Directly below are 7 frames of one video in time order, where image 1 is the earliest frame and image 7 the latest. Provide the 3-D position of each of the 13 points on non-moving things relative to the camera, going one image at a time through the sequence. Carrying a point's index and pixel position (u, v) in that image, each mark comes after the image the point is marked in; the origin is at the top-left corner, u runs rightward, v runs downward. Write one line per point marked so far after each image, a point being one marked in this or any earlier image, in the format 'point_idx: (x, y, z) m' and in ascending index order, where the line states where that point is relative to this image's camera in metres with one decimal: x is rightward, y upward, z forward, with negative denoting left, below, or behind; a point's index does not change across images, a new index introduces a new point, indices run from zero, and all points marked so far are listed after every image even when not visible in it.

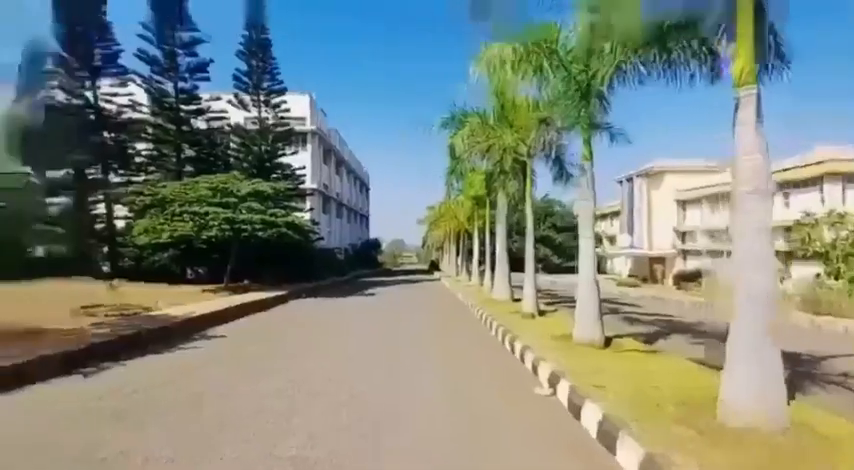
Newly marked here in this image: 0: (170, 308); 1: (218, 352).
0: (-6.0, -1.6, +16.9) m
1: (-3.2, -1.8, +11.4) m
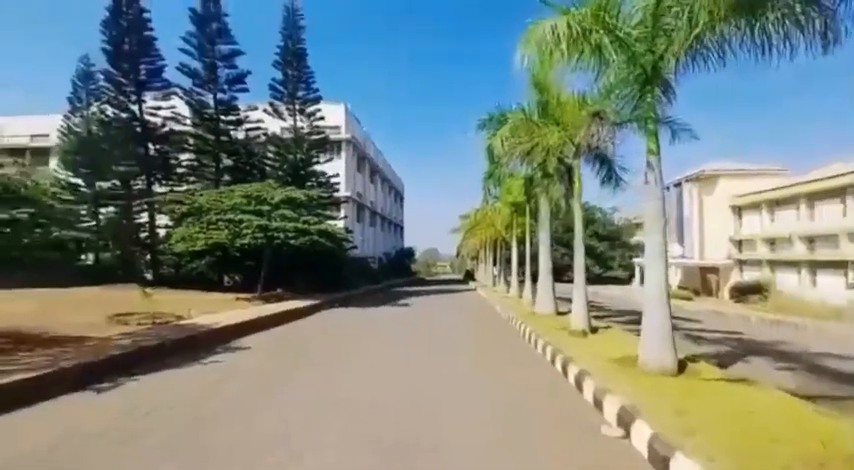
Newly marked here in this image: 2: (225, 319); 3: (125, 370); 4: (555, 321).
0: (-5.2, -1.8, +16.4) m
1: (-2.6, -1.8, +10.8) m
2: (-4.6, -1.9, +16.3) m
3: (-3.9, -1.7, +9.4) m
4: (+3.1, -2.0, +16.9) m
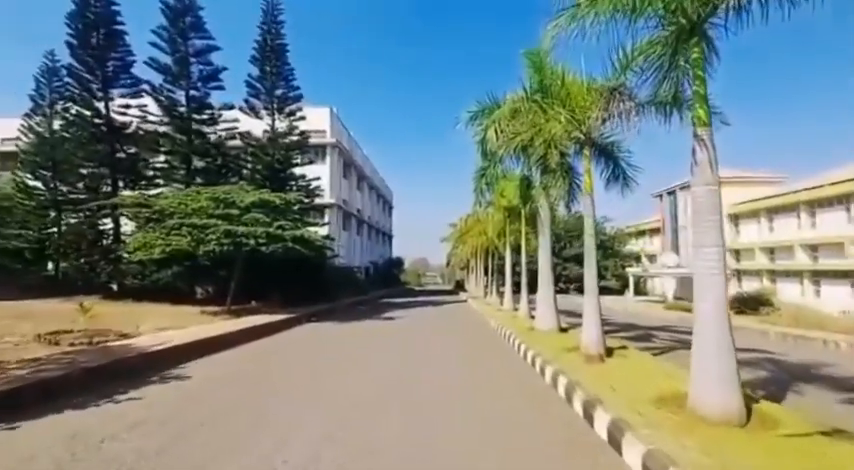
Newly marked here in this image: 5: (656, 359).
0: (-5.5, -1.9, +14.2) m
1: (-2.9, -1.9, +8.6) m
2: (-4.8, -2.0, +14.1) m
3: (-4.1, -1.7, +7.2) m
4: (+2.8, -2.1, +14.8) m
5: (+3.6, -2.0, +11.4) m
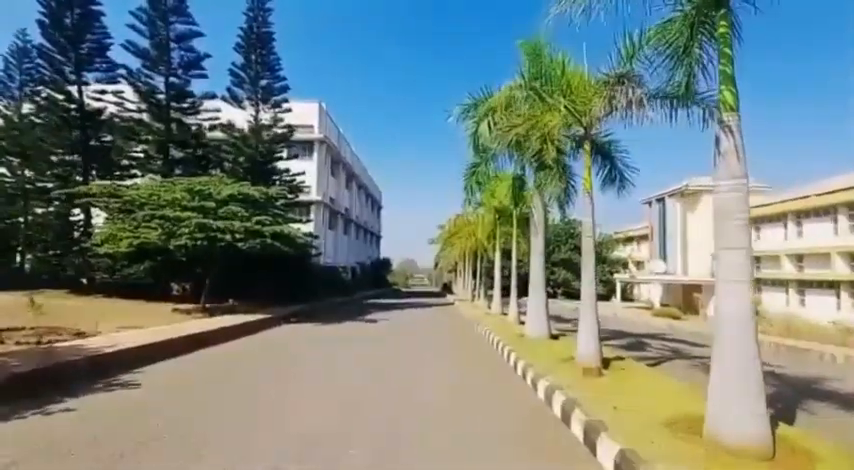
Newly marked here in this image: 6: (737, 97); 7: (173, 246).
0: (-5.8, -1.7, +13.2) m
1: (-3.1, -1.8, +7.6) m
2: (-5.1, -1.8, +13.1) m
3: (-4.3, -1.6, +6.2) m
4: (+2.5, -2.1, +14.0) m
5: (+3.3, -2.0, +10.5) m
6: (+2.4, +1.1, +5.7) m
7: (-6.4, -0.3, +18.2) m
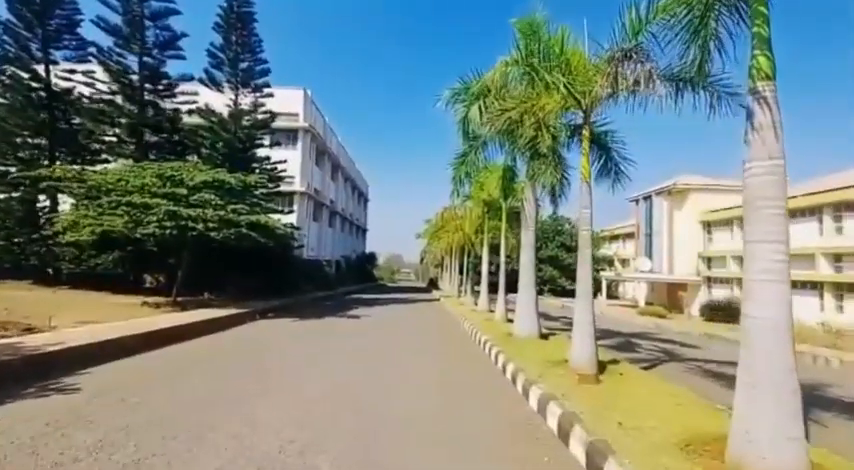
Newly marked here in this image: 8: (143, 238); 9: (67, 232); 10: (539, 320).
0: (-6.1, -1.5, +12.2) m
1: (-3.3, -1.6, +6.7) m
2: (-5.4, -1.6, +12.1) m
3: (-4.4, -1.4, +5.3) m
4: (+2.1, -2.0, +13.1) m
5: (+3.1, -1.9, +9.7) m
6: (+2.3, +1.1, +4.9) m
7: (-6.7, 0.0, +17.2) m
8: (-6.9, -0.1, +17.7) m
9: (-8.9, +0.1, +18.2) m
10: (+2.4, -1.8, +15.7) m
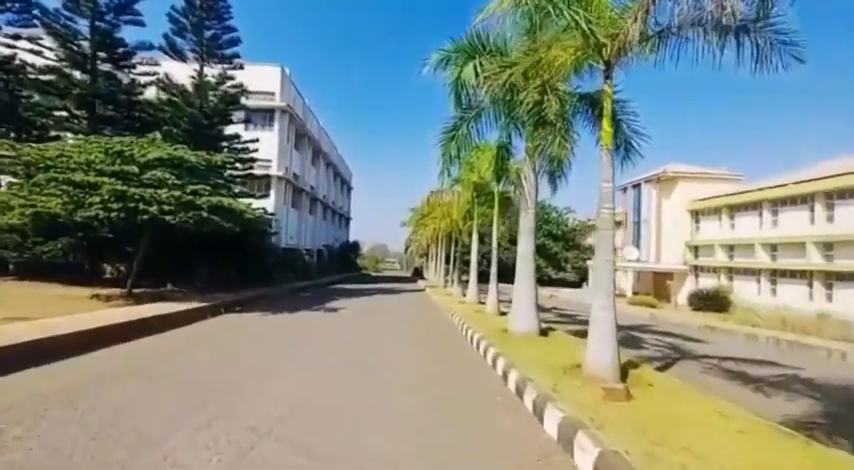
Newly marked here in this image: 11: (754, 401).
0: (-6.3, -1.2, +10.3) m
1: (-3.4, -1.4, +4.8) m
2: (-5.6, -1.4, +10.2) m
3: (-4.5, -1.3, +3.4) m
4: (+1.9, -1.8, +11.4) m
5: (+2.9, -1.7, +8.0) m
6: (+2.2, +1.3, +3.1) m
7: (-7.0, +0.3, +15.2) m
8: (-7.2, +0.3, +15.7) m
9: (-9.2, +0.4, +16.2) m
10: (+2.1, -1.5, +14.0) m
11: (+4.4, -2.2, +9.8) m
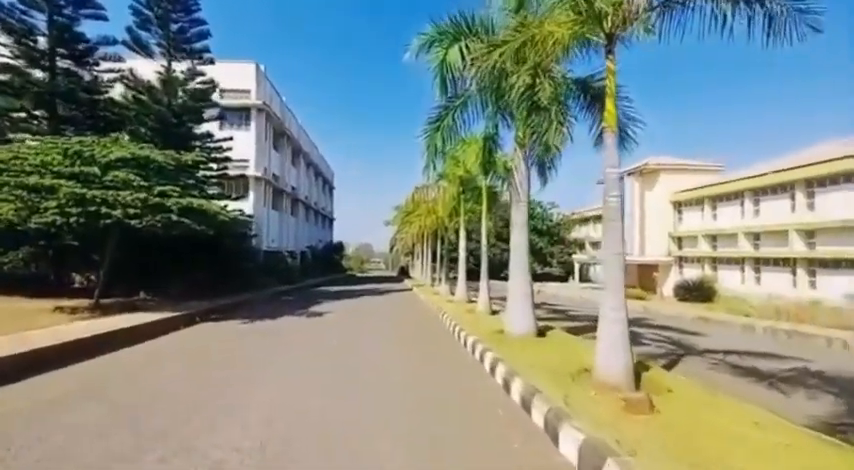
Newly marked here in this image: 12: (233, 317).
0: (-6.4, -1.4, +9.3) m
1: (-3.4, -1.5, +3.9) m
2: (-5.8, -1.5, +9.2) m
3: (-4.5, -1.4, +2.4) m
4: (+1.8, -1.7, +10.6) m
5: (+2.9, -1.6, +7.2) m
6: (+2.2, +1.4, +2.3) m
7: (-7.3, +0.2, +14.2) m
8: (-7.5, +0.1, +14.7) m
9: (-9.5, +0.2, +15.1) m
10: (+1.9, -1.4, +13.2) m
11: (+4.3, -2.0, +9.0) m
12: (-4.9, -2.1, +18.7) m
